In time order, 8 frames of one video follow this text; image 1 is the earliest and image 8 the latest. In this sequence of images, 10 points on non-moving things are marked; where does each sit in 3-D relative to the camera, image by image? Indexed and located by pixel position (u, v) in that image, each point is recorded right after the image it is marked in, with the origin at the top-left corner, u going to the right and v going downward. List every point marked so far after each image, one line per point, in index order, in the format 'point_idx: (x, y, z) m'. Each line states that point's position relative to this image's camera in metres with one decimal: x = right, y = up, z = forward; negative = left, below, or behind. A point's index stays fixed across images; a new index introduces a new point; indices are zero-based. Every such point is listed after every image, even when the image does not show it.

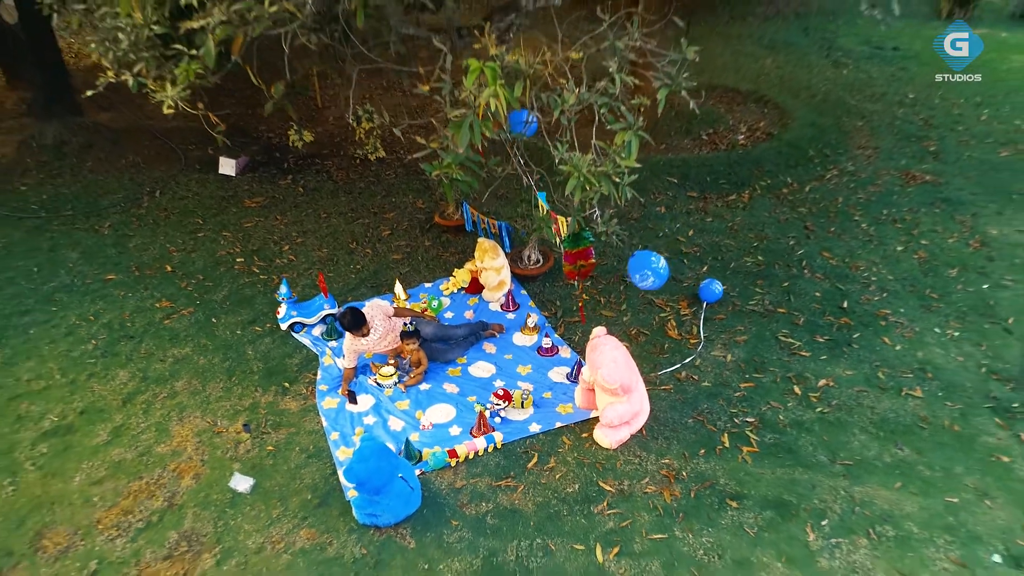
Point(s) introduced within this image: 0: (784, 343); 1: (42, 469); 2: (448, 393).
0: (+1.1, -0.2, +3.4) m
1: (-1.6, -0.6, +2.8) m
2: (-0.2, -0.4, +3.2) m
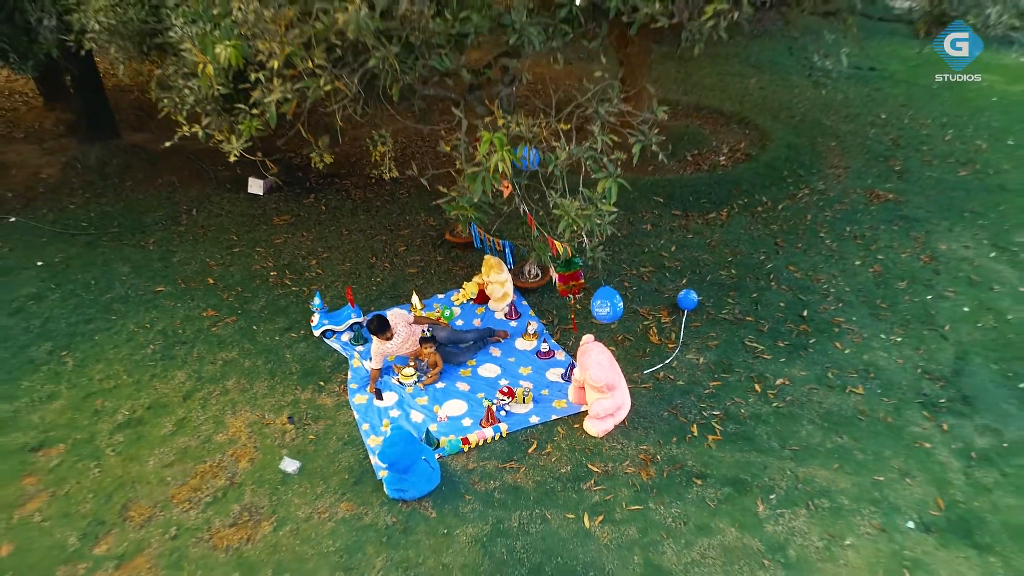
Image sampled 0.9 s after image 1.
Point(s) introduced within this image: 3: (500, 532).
0: (+1.1, -0.3, +4.0) m
1: (-1.6, -0.7, +3.4) m
2: (-0.2, -0.5, +3.7) m
3: (0.0, -0.9, +2.9) m
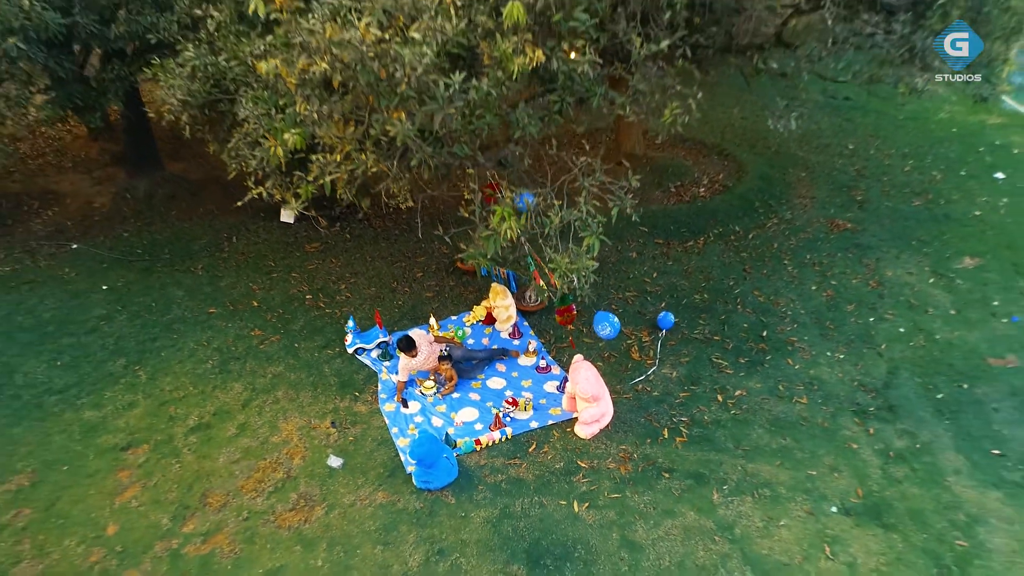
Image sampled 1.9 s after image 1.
0: (+1.2, -0.4, +4.7) m
1: (-1.6, -0.8, +4.1) m
2: (-0.2, -0.6, +4.5) m
3: (0.0, -1.0, +3.7) m
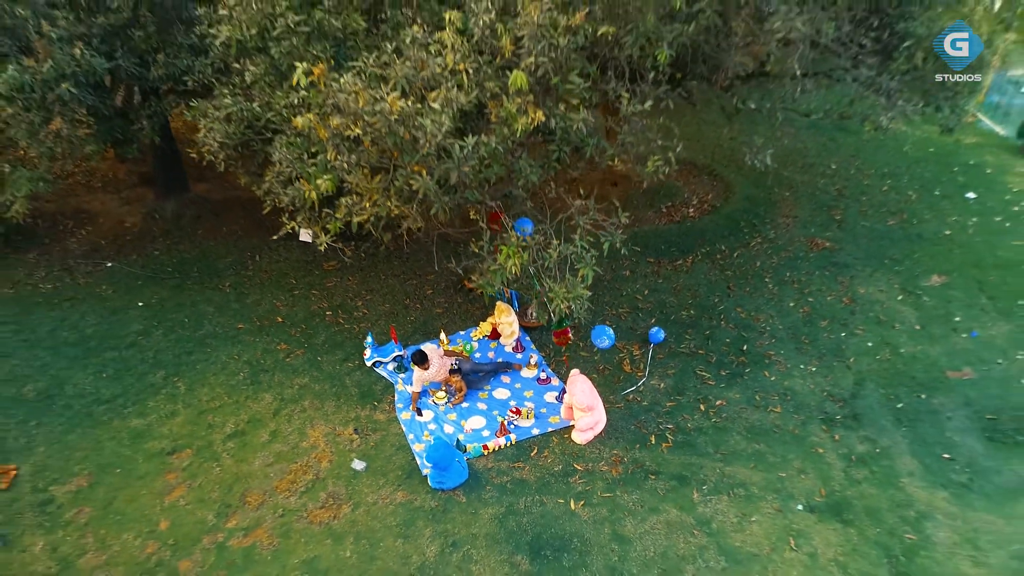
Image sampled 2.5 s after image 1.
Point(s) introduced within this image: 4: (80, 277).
0: (+1.2, -0.5, +5.2) m
1: (-1.6, -0.9, +4.6) m
2: (-0.2, -0.7, +5.0) m
3: (0.0, -1.1, +4.2) m
4: (-3.4, +0.1, +6.3) m
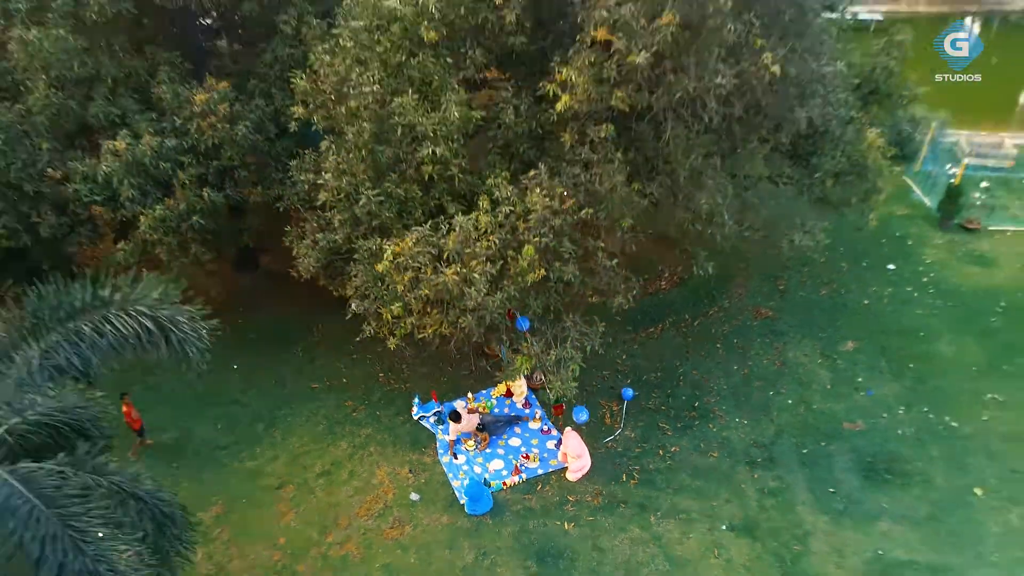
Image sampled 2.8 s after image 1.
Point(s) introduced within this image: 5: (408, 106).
0: (+1.3, -1.2, +7.0) m
1: (-1.5, -1.6, +6.4) m
2: (-0.1, -1.4, +6.8) m
3: (+0.1, -1.8, +6.0) m
4: (-3.3, -0.5, +8.2) m
5: (-0.7, +1.3, +5.9) m
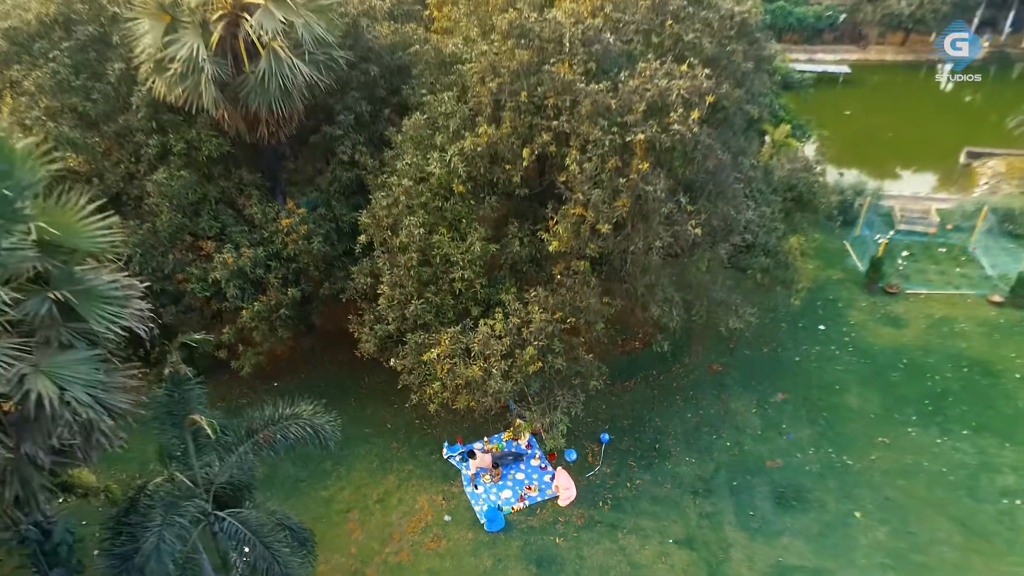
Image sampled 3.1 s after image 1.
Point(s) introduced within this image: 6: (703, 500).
0: (+1.3, -2.0, +9.4) m
1: (-1.4, -2.4, +8.8) m
2: (0.0, -2.2, +9.1) m
3: (+0.2, -2.6, +8.3) m
4: (-3.2, -1.4, +10.5) m
5: (-0.7, +0.5, +8.3) m
6: (+2.0, -2.3, +8.8) m
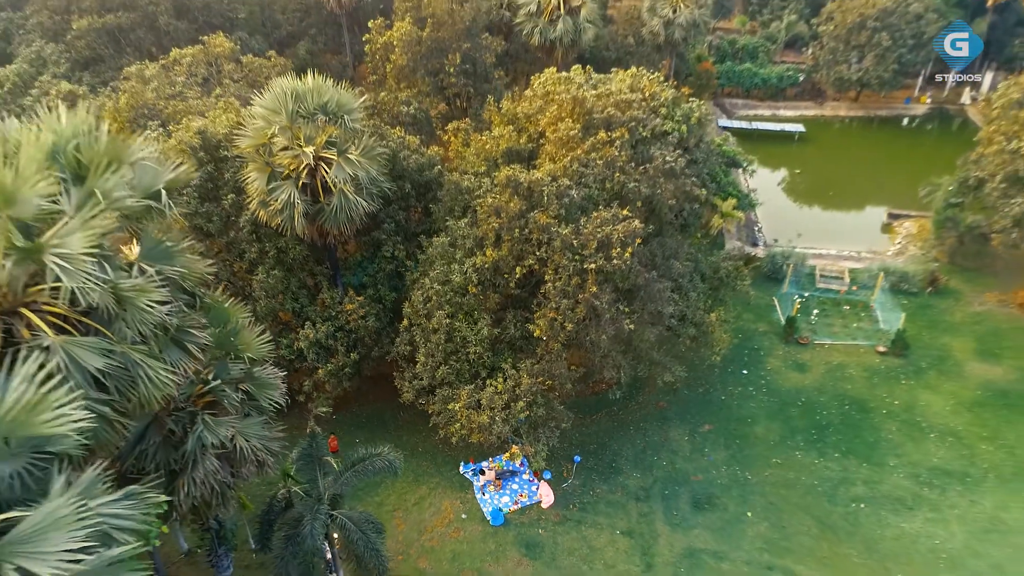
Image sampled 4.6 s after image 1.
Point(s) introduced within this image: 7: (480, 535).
0: (+1.3, -3.0, +13.1) m
1: (-1.5, -3.5, +12.6) m
2: (-0.1, -3.2, +12.9) m
3: (+0.1, -3.6, +12.1) m
4: (-3.3, -2.4, +14.3) m
5: (-0.7, -0.6, +12.1) m
6: (+2.0, -3.3, +12.6) m
7: (-0.5, -3.7, +12.1) m
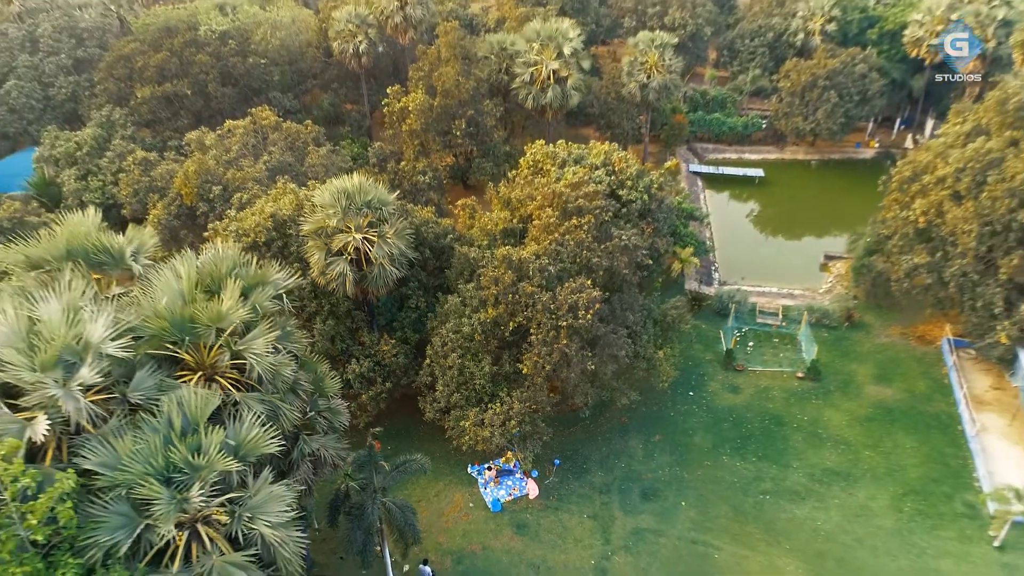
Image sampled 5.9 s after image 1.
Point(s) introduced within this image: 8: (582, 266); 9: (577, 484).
0: (+1.2, -4.0, +17.4) m
1: (-1.6, -4.4, +16.8) m
2: (-0.2, -4.2, +17.2) m
3: (0.0, -4.6, +16.4) m
4: (-3.4, -3.3, +18.6) m
5: (-0.8, -1.5, +16.3) m
6: (+1.9, -4.3, +16.8) m
7: (-0.6, -4.6, +16.3) m
8: (+1.4, +0.4, +16.4) m
9: (+1.4, -4.1, +17.2) m
